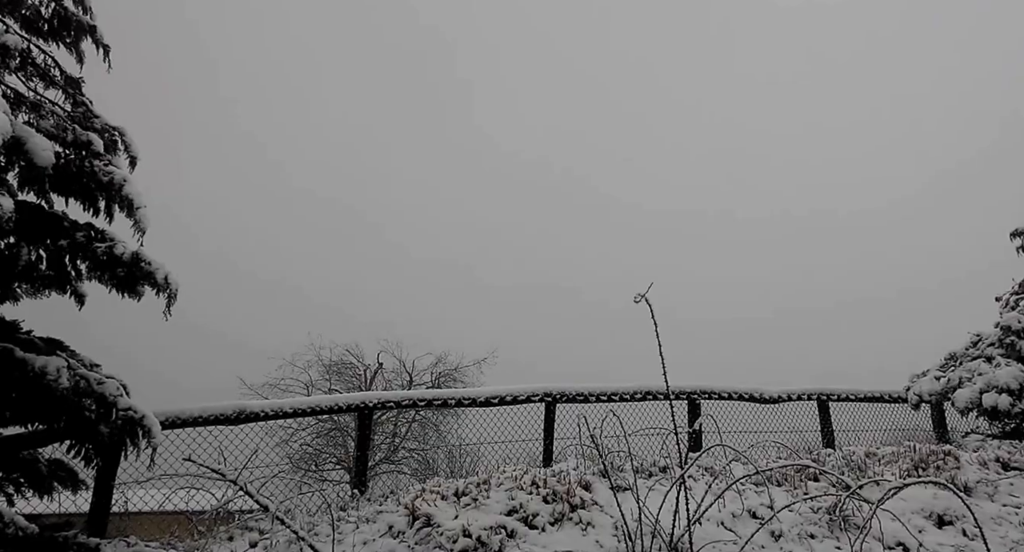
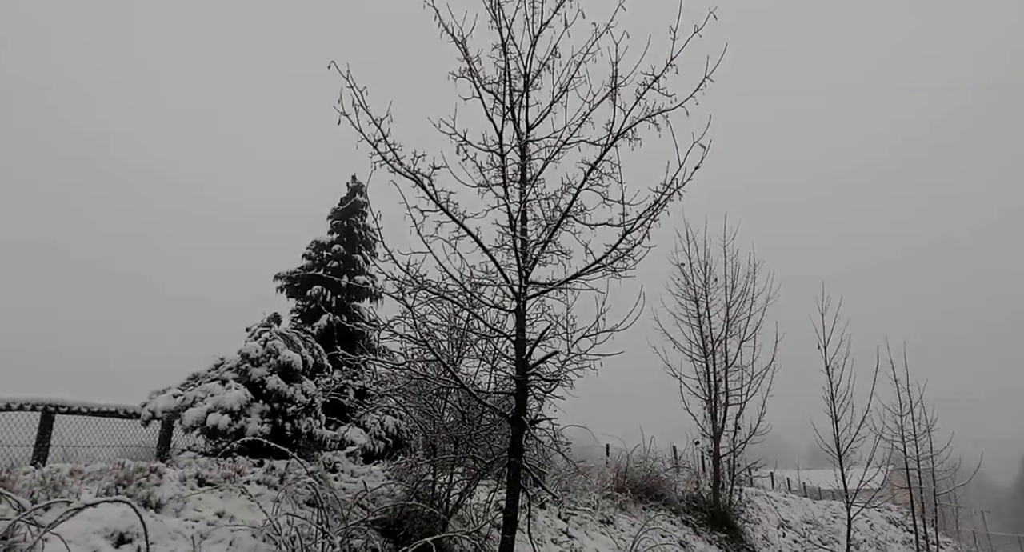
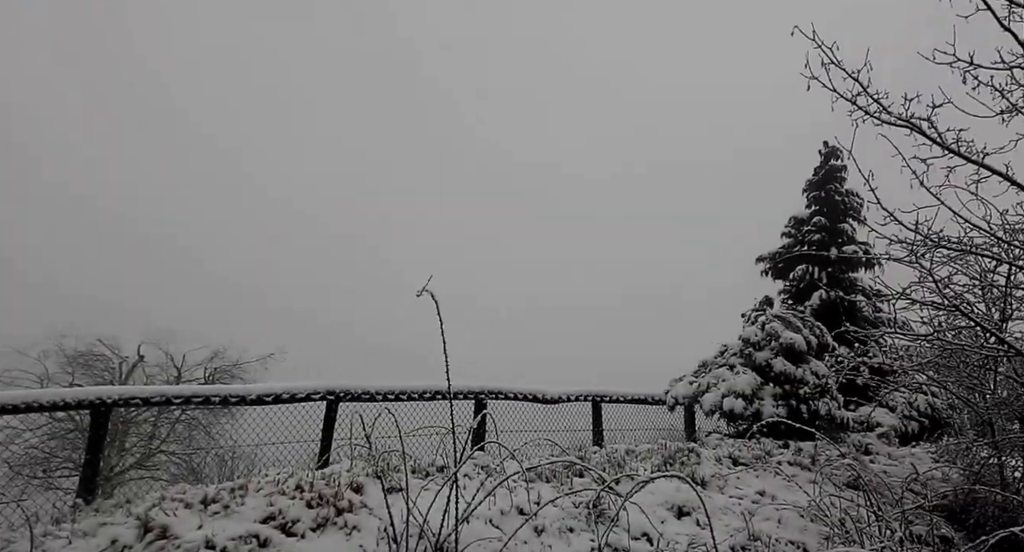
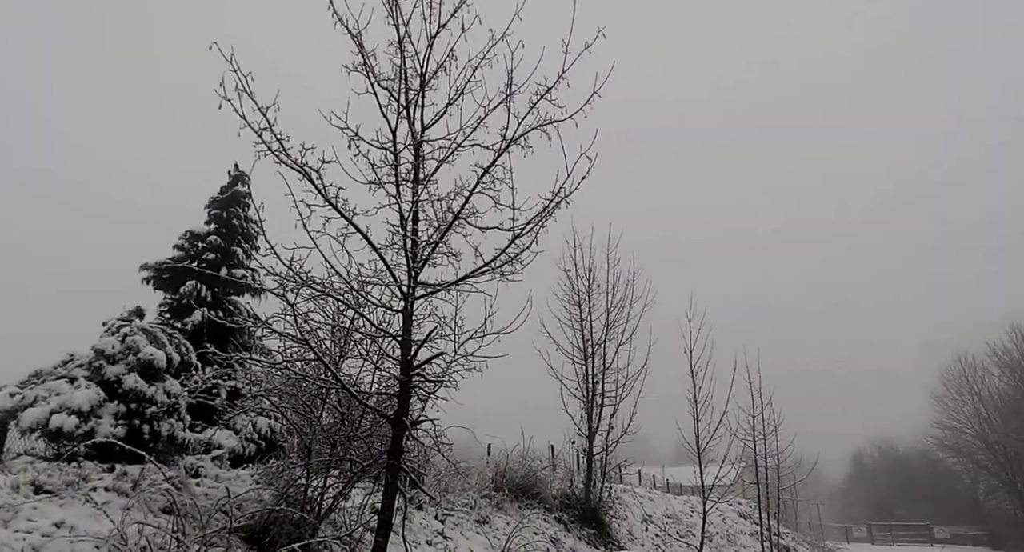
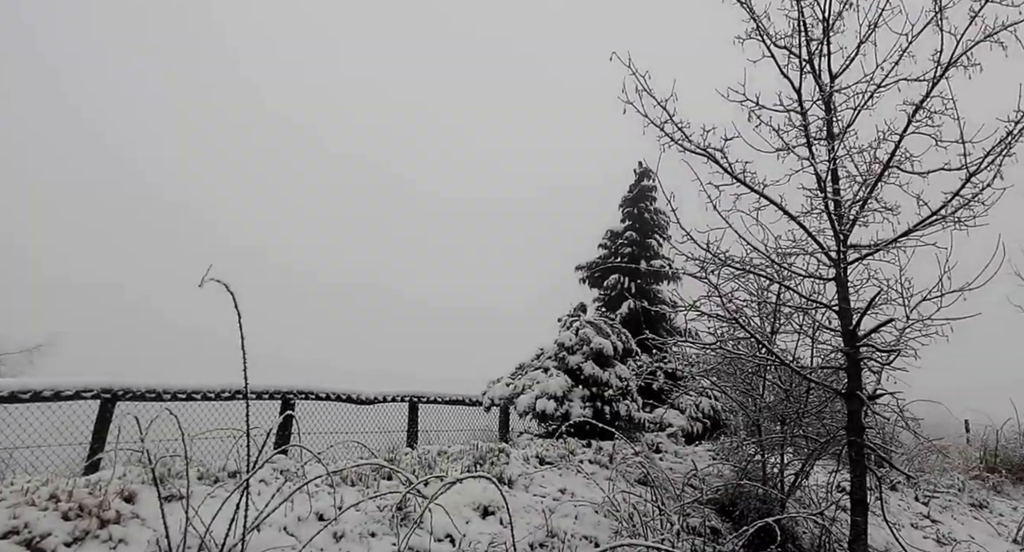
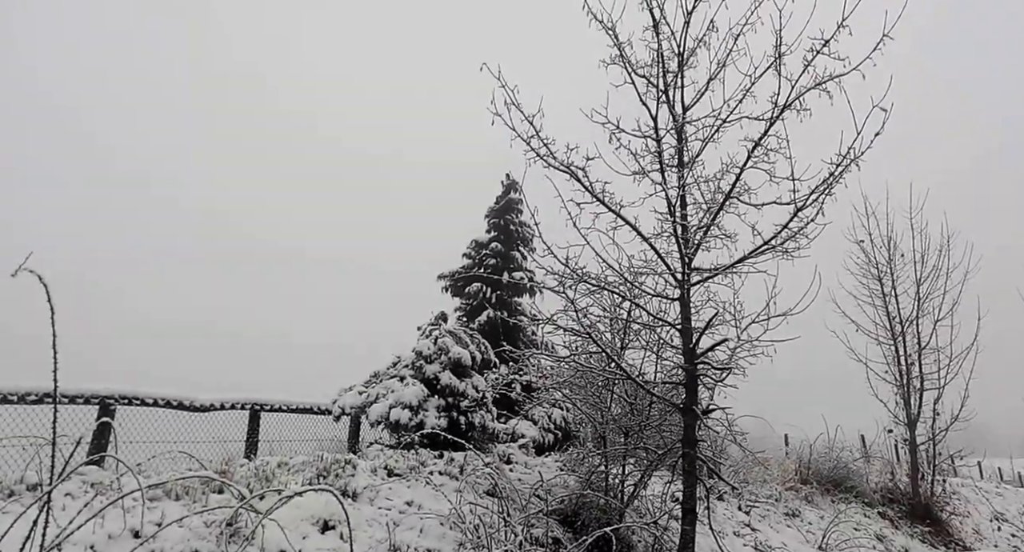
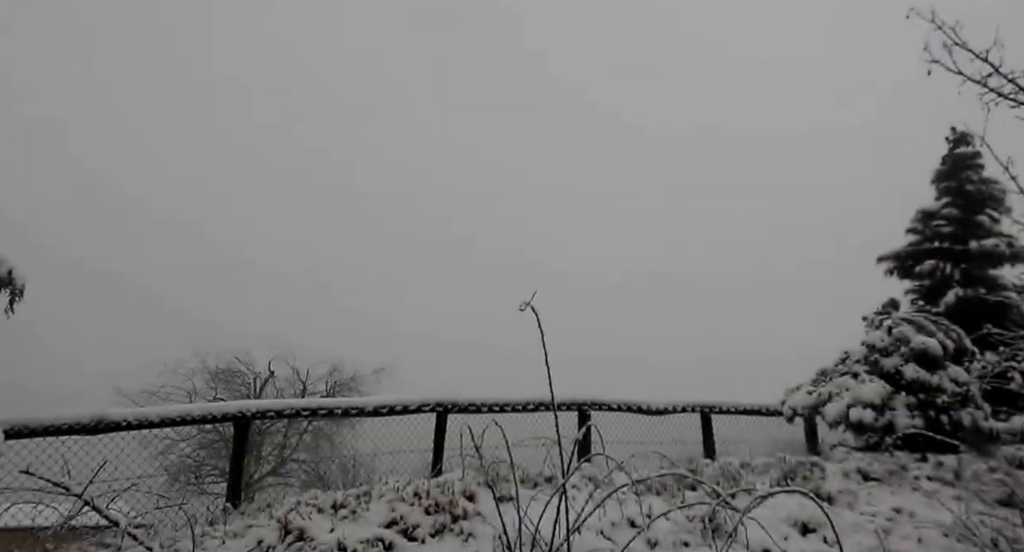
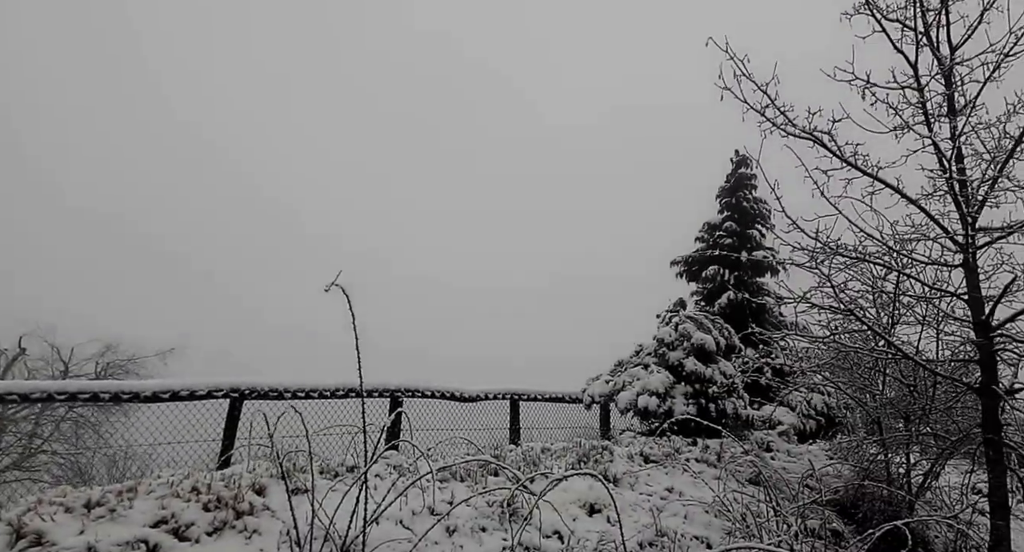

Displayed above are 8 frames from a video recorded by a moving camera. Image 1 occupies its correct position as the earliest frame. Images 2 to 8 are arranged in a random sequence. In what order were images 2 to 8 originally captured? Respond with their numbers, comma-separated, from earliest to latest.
7, 3, 8, 5, 6, 2, 4
